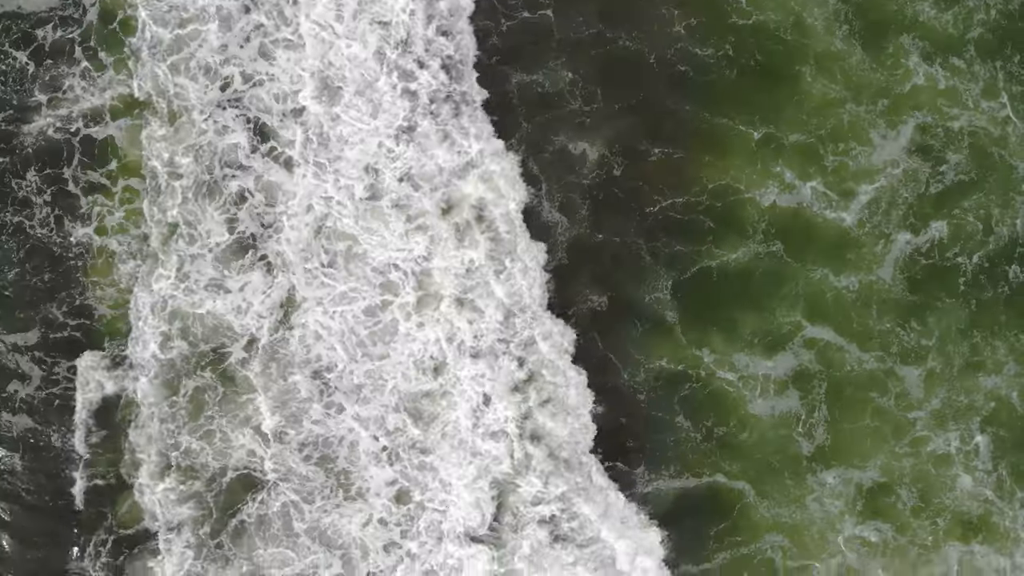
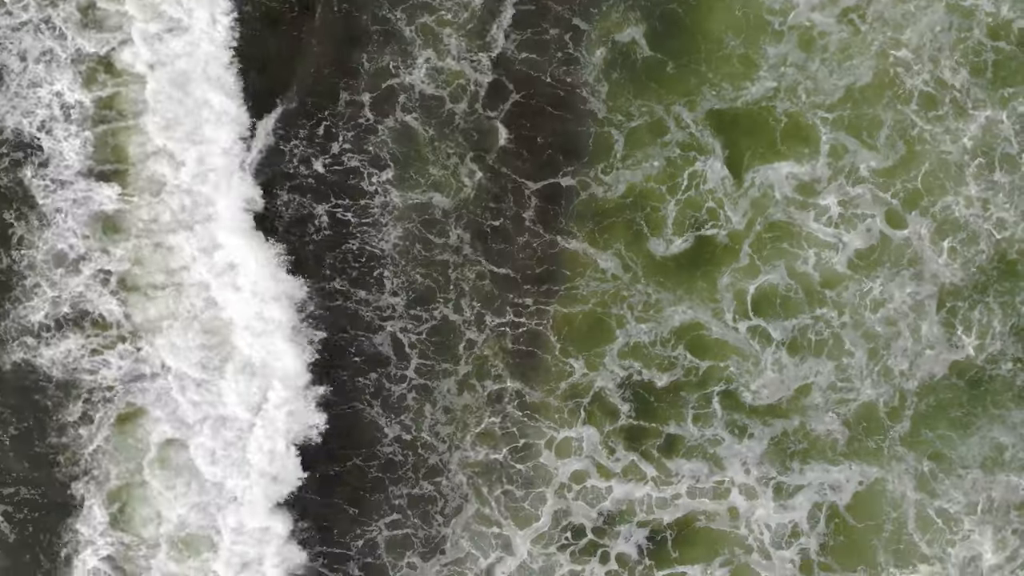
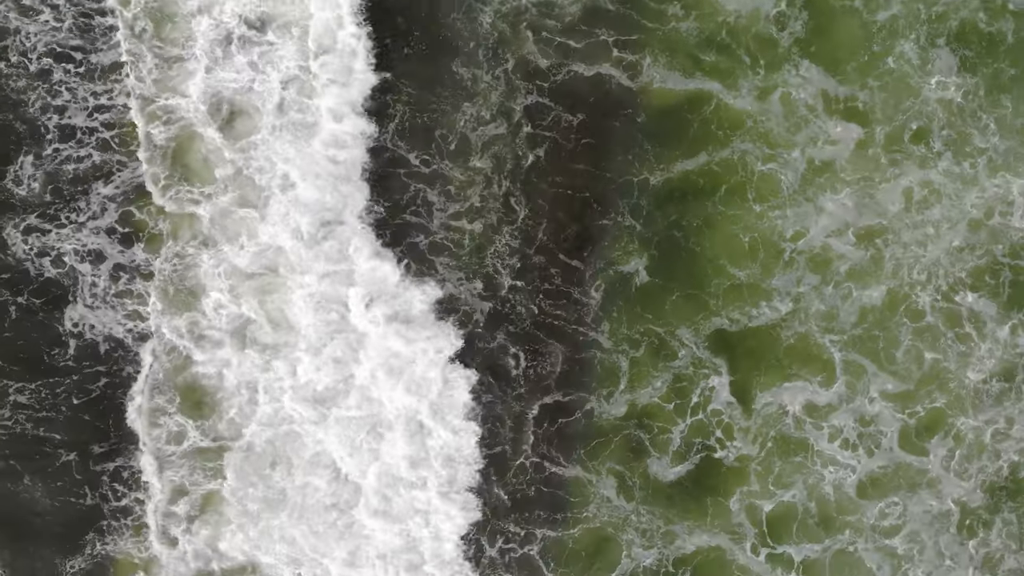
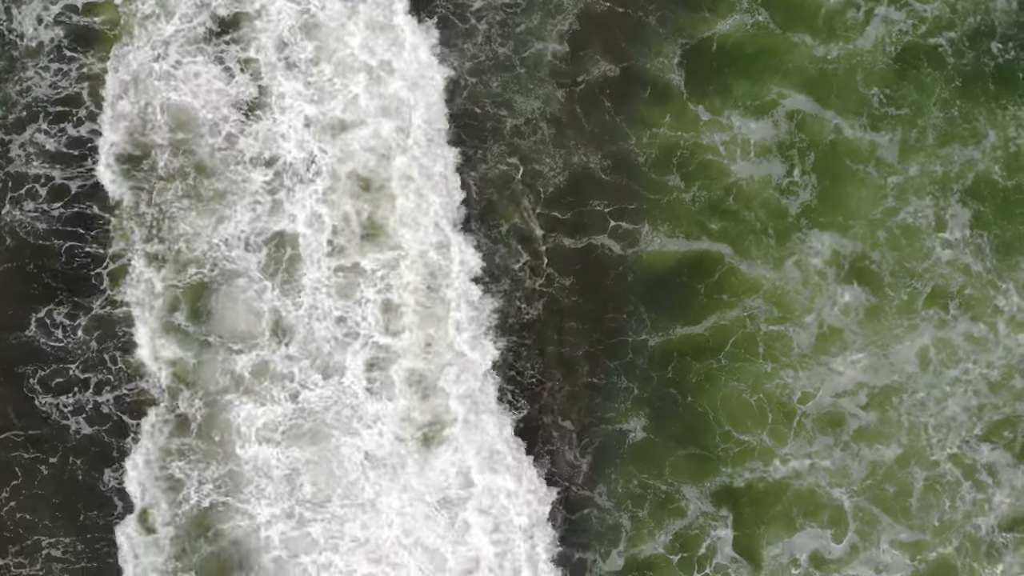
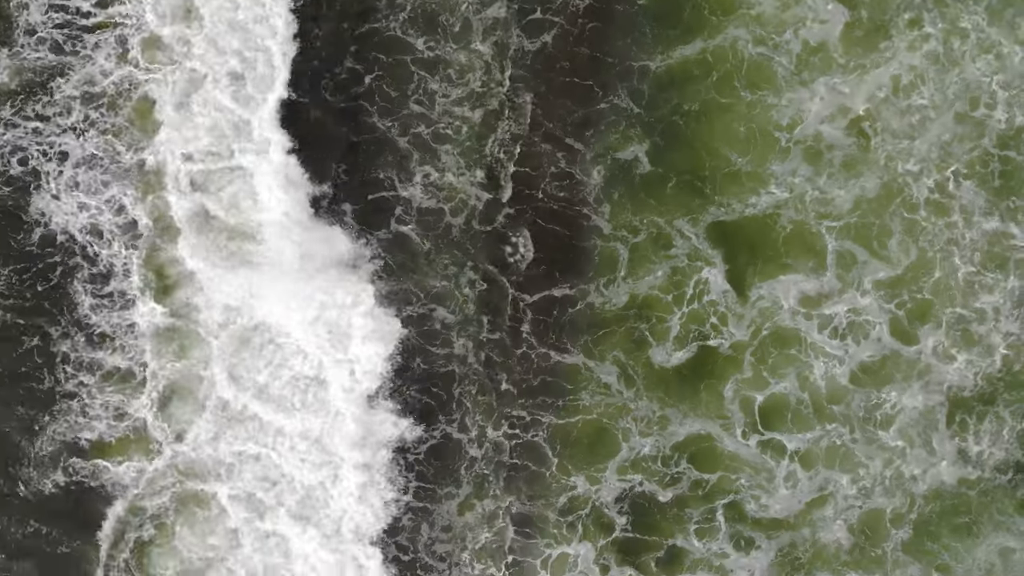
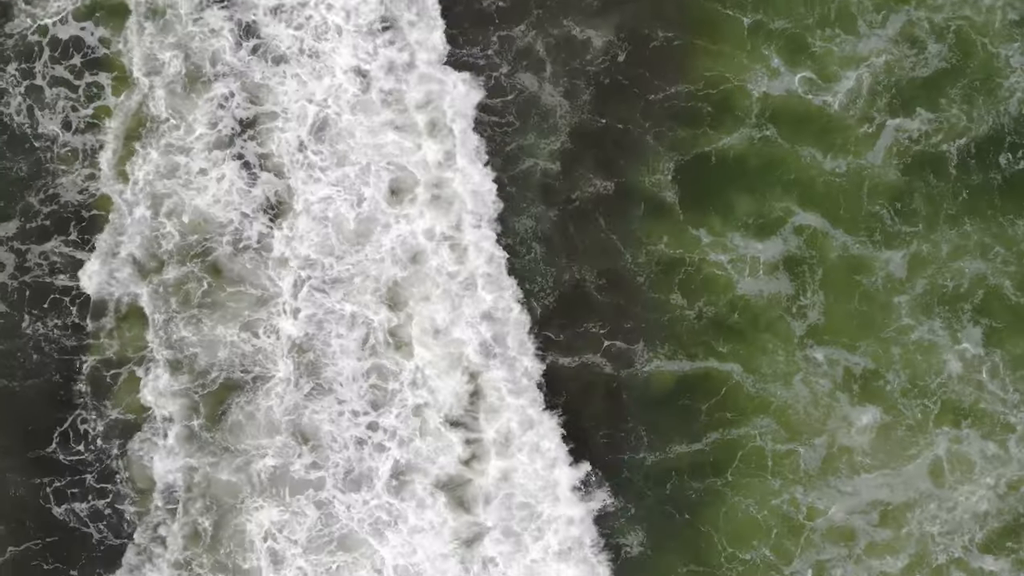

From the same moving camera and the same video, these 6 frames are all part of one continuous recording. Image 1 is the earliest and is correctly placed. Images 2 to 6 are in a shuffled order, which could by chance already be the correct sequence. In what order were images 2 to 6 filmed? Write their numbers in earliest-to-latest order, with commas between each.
6, 4, 3, 5, 2
